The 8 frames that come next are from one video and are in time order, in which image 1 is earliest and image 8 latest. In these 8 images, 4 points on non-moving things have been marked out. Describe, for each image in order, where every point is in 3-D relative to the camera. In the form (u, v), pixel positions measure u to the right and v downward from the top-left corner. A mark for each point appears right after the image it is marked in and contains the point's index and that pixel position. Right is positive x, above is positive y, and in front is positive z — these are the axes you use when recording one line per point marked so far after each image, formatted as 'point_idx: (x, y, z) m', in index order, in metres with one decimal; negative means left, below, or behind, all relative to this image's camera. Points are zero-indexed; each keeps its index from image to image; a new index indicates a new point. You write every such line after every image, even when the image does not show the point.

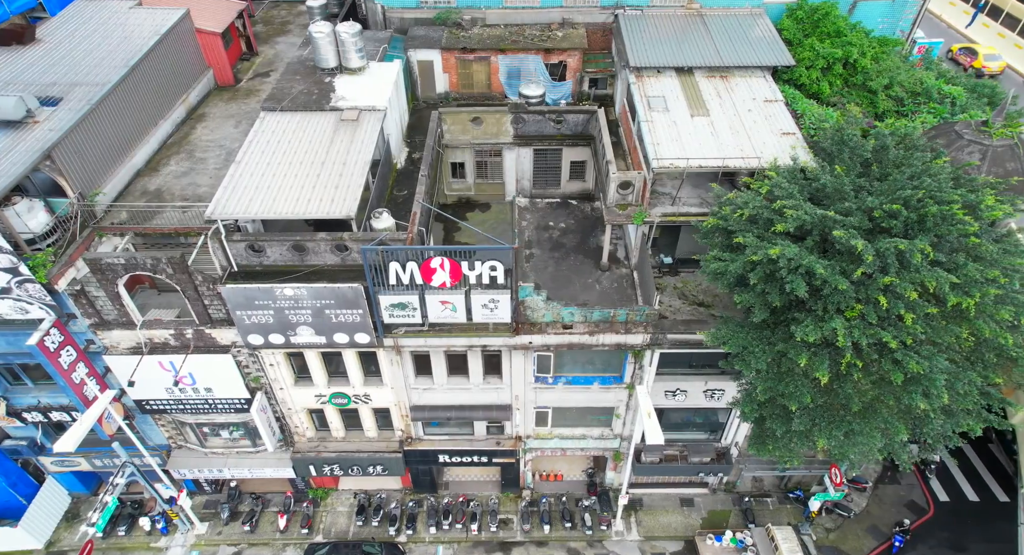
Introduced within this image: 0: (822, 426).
0: (+8.8, -4.3, +18.0) m
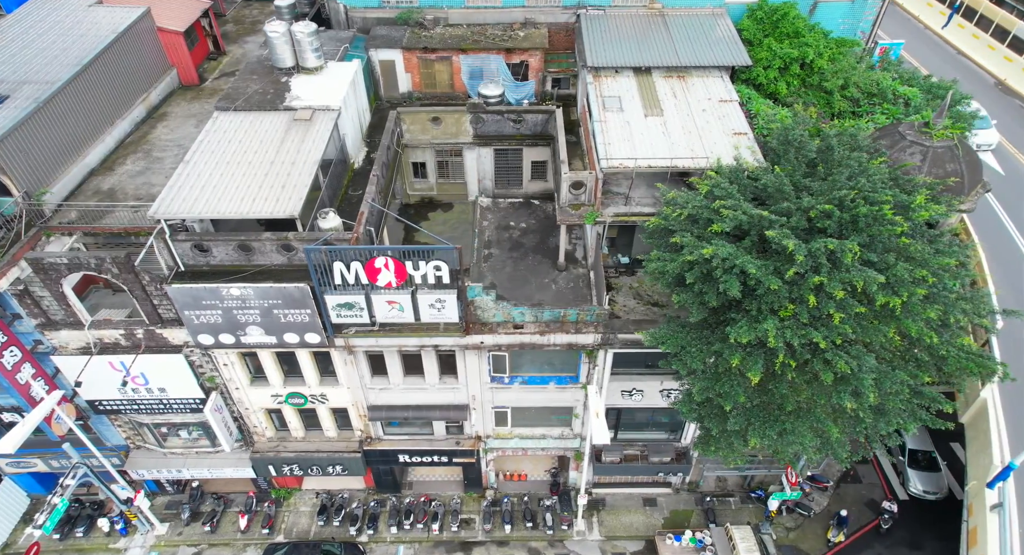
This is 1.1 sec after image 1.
0: (+7.0, -4.3, +18.0) m
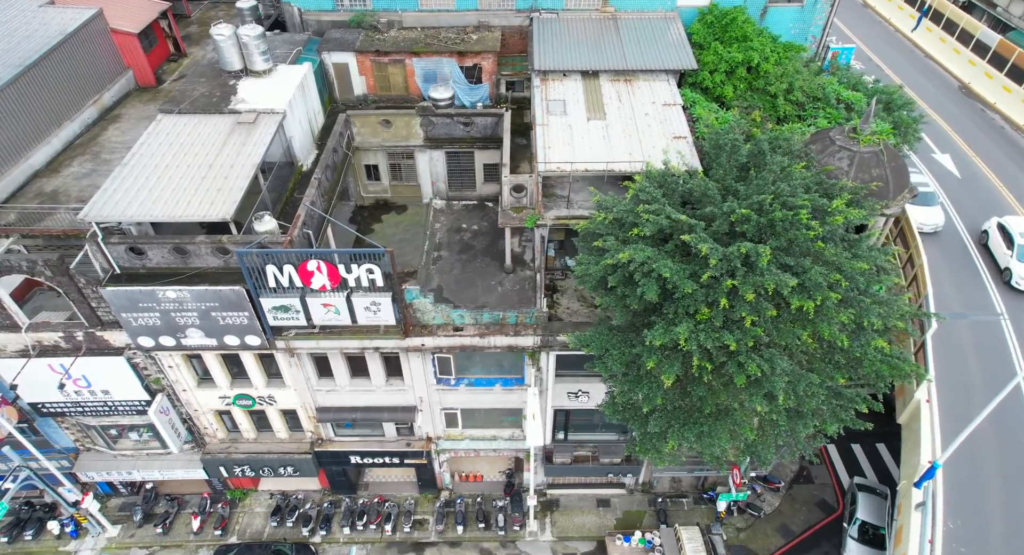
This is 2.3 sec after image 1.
0: (+4.7, -4.4, +18.2) m
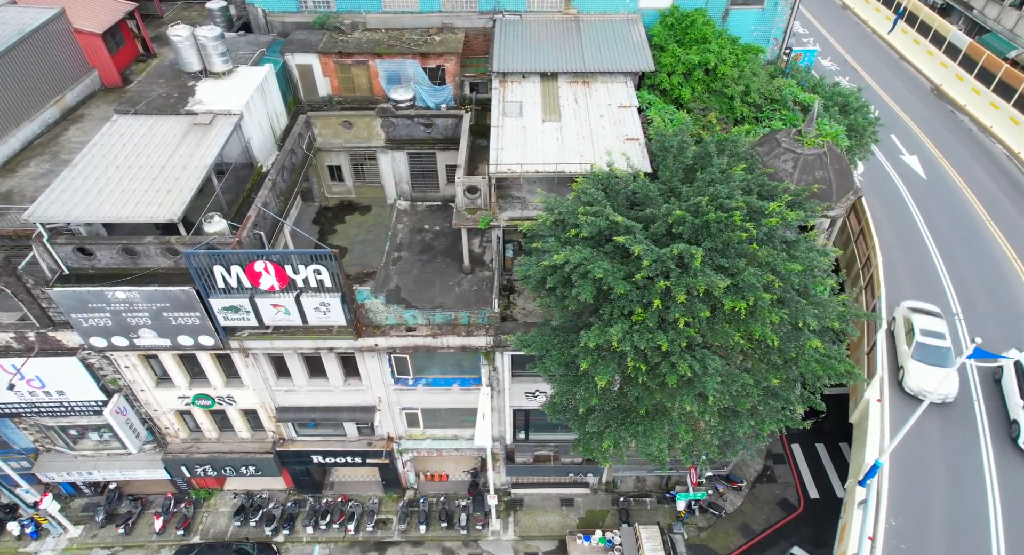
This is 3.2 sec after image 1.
0: (+3.0, -4.4, +18.4) m
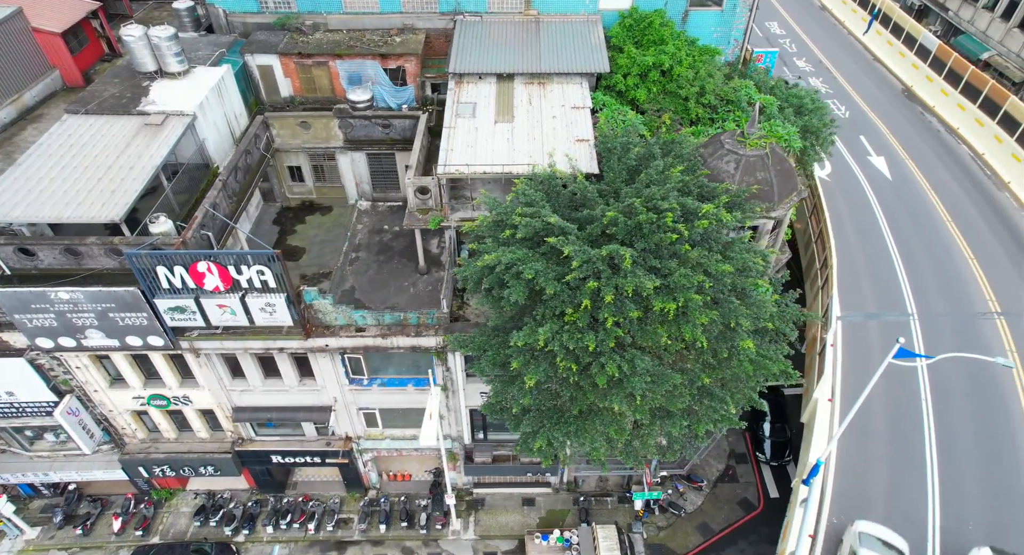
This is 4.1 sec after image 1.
0: (+1.1, -4.4, +18.5) m
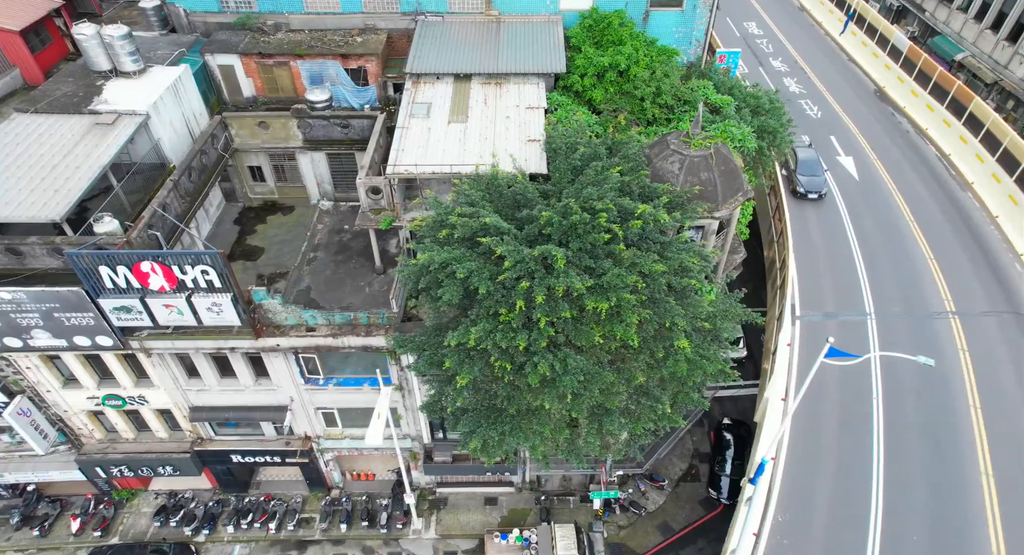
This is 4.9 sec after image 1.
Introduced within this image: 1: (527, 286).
0: (-0.8, -4.4, +18.6) m
1: (+0.4, -0.2, +17.1) m
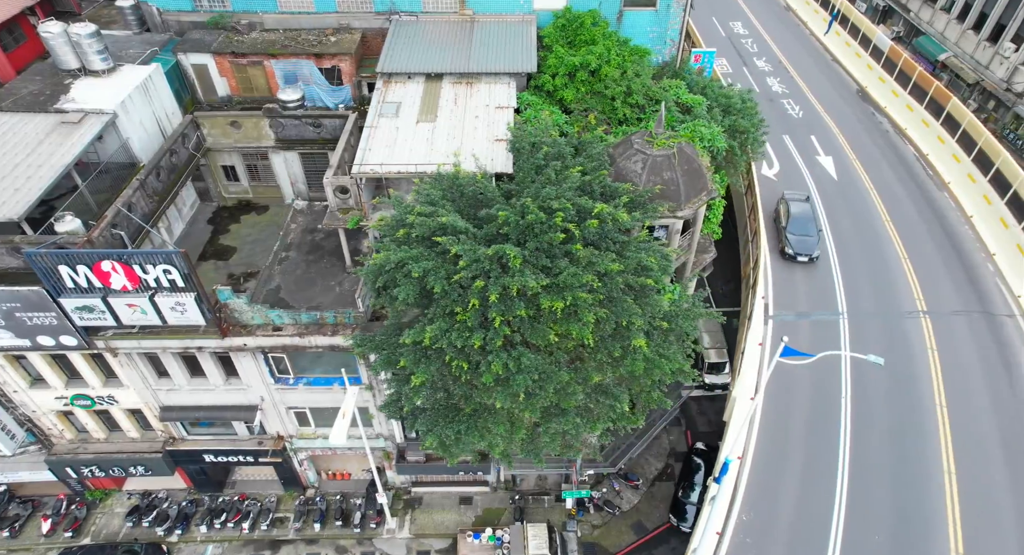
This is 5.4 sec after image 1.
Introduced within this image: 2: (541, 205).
0: (-2.0, -4.4, +18.6) m
1: (-0.9, -0.2, +17.1) m
2: (+0.9, +2.1, +18.3) m
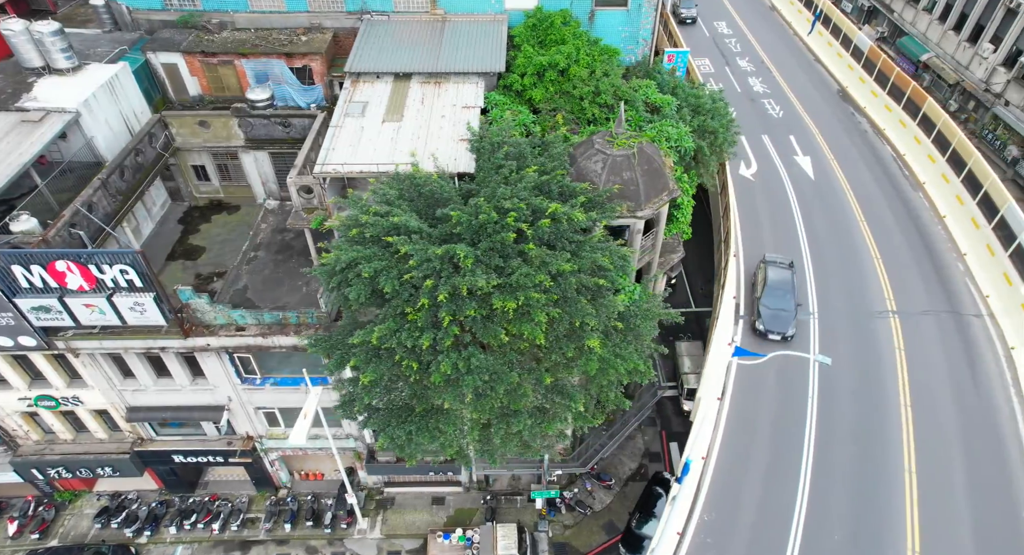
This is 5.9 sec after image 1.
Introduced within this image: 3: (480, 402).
0: (-3.4, -4.4, +18.5) m
1: (-2.2, -0.2, +17.1) m
2: (-0.5, +2.1, +18.2) m
3: (-0.8, -3.5, +17.5) m
